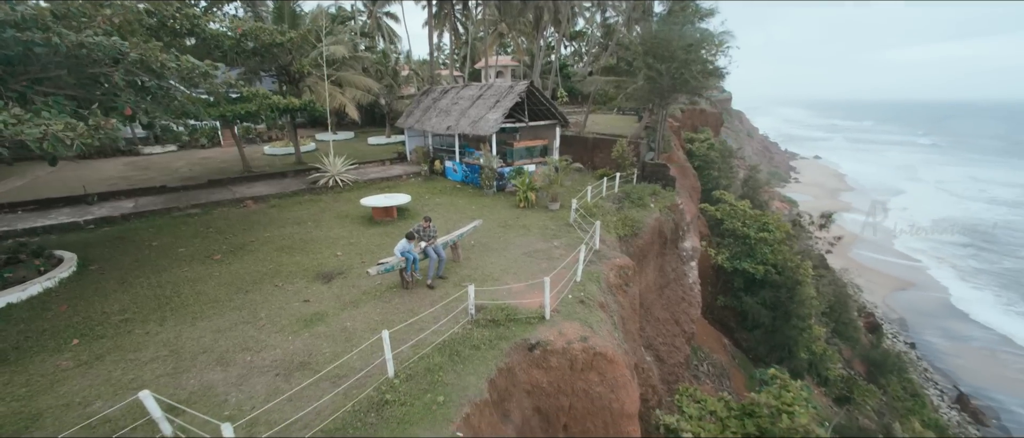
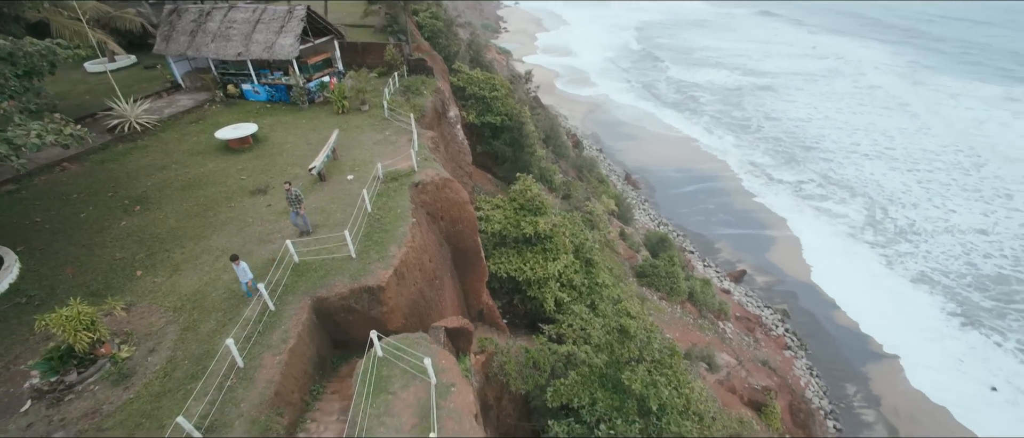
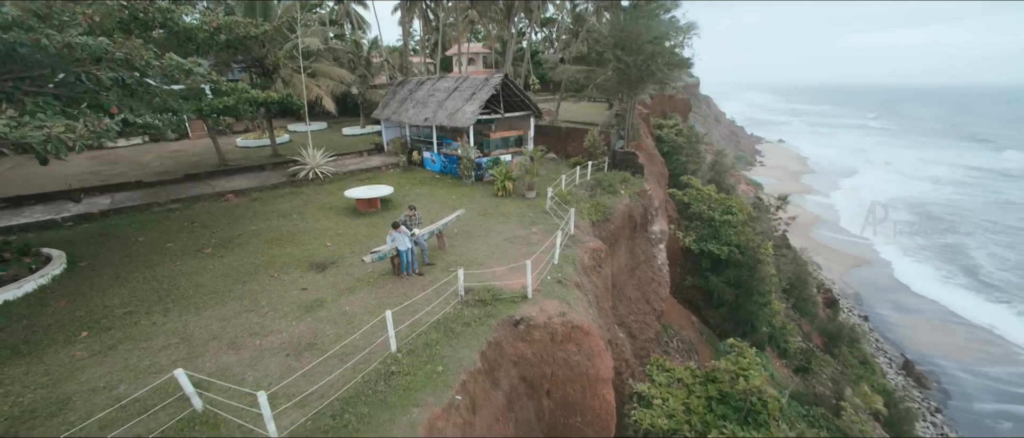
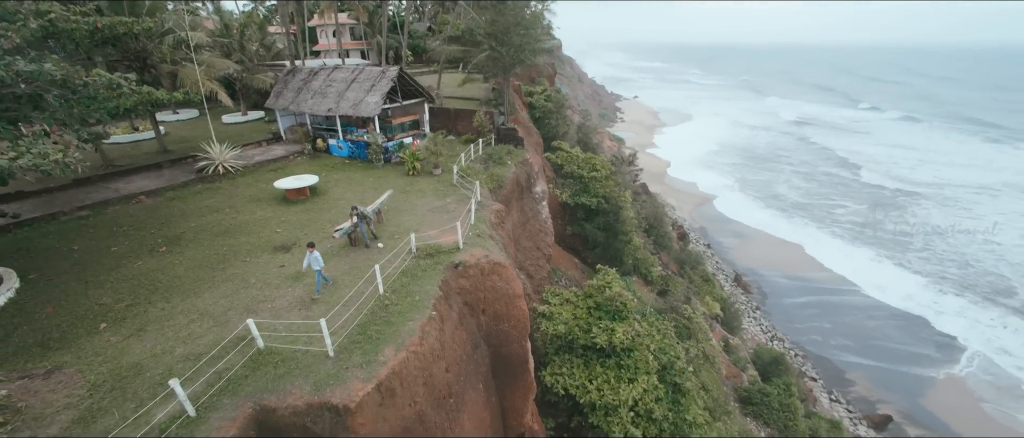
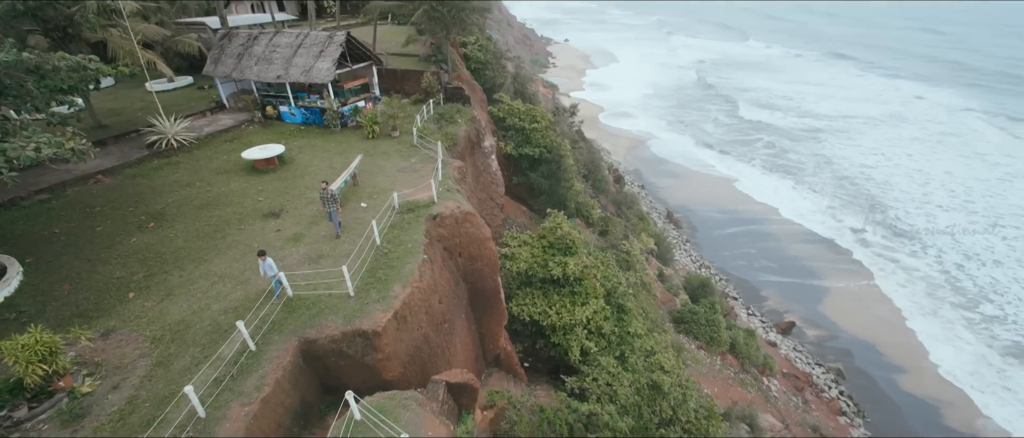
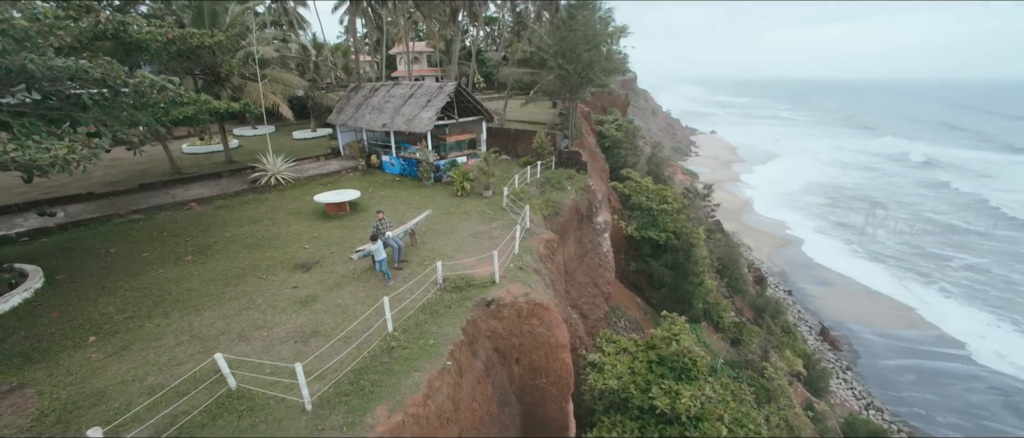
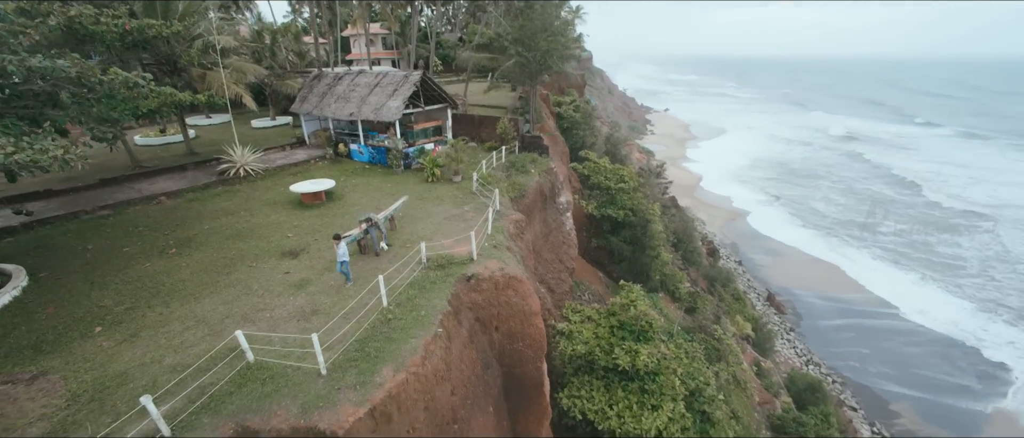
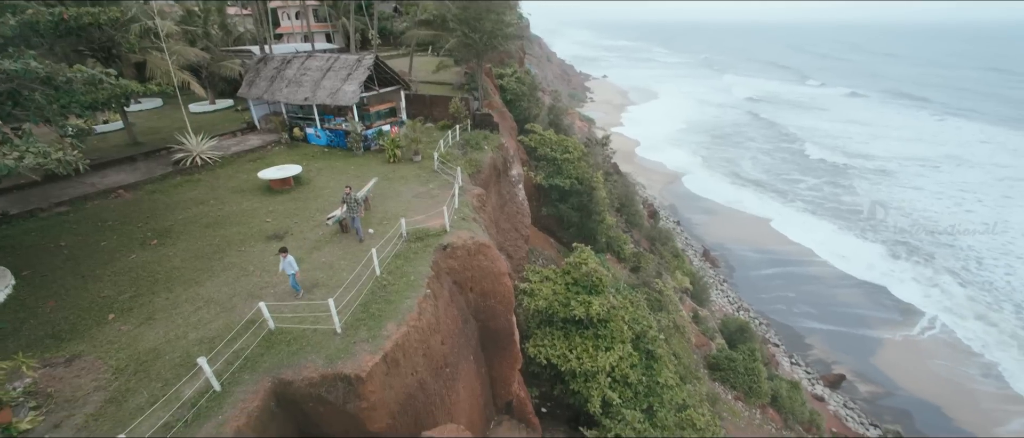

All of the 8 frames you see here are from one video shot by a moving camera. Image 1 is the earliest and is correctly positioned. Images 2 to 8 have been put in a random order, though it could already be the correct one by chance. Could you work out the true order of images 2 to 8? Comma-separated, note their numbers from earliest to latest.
3, 6, 7, 4, 8, 5, 2
